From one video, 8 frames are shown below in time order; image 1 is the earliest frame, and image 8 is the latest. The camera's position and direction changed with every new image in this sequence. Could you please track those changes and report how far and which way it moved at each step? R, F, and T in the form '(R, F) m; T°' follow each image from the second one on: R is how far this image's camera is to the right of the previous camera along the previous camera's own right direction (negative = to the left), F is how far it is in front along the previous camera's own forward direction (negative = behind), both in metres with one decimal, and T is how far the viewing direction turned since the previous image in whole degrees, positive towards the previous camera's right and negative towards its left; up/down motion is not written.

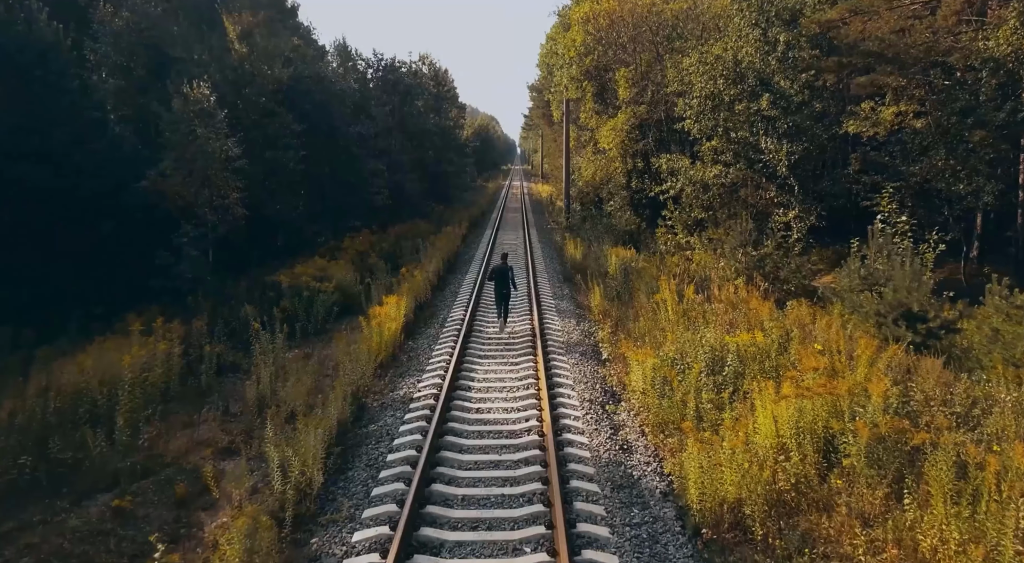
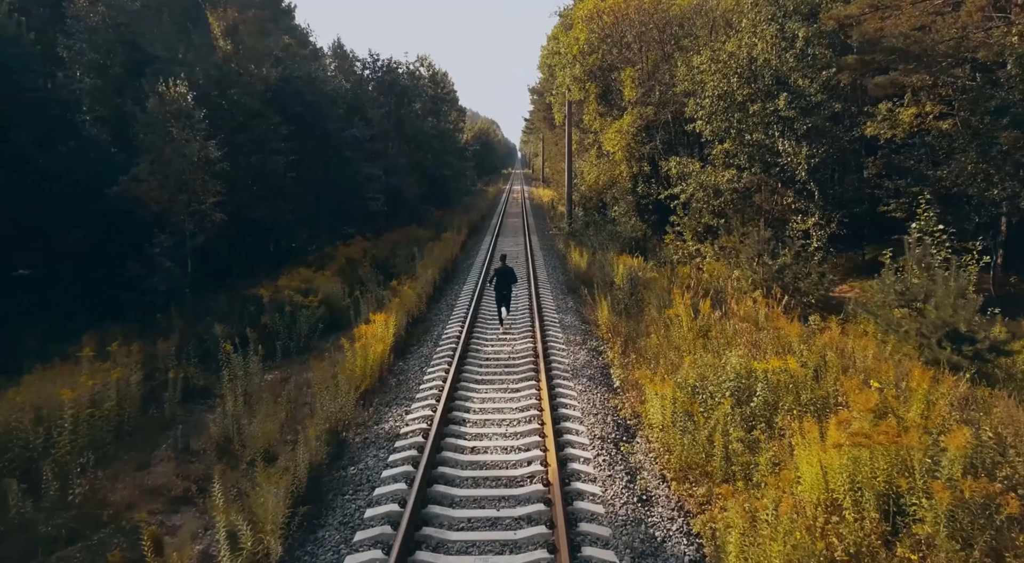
(0.0, +1.2) m; 0°
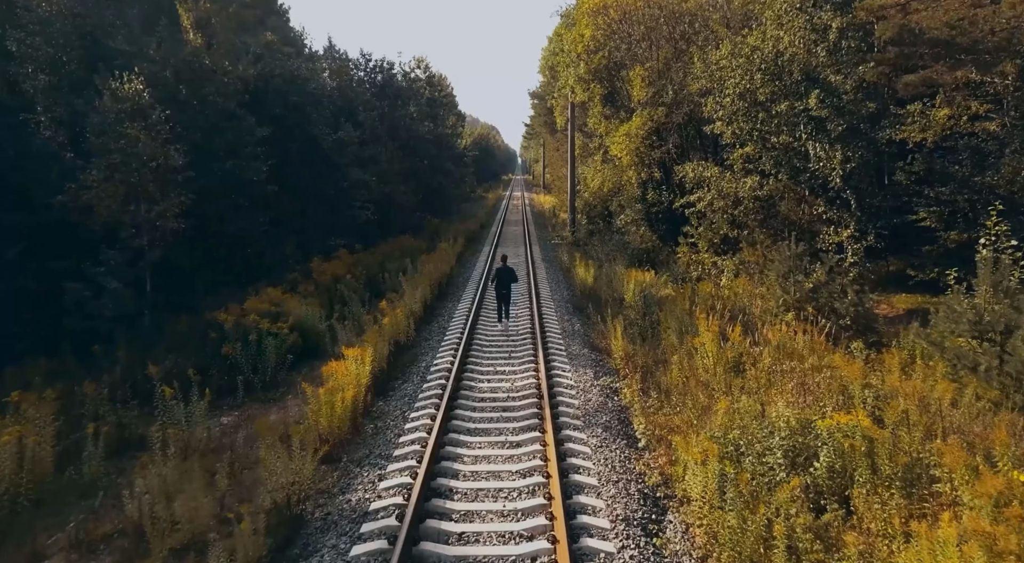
(0.0, +1.9) m; 0°
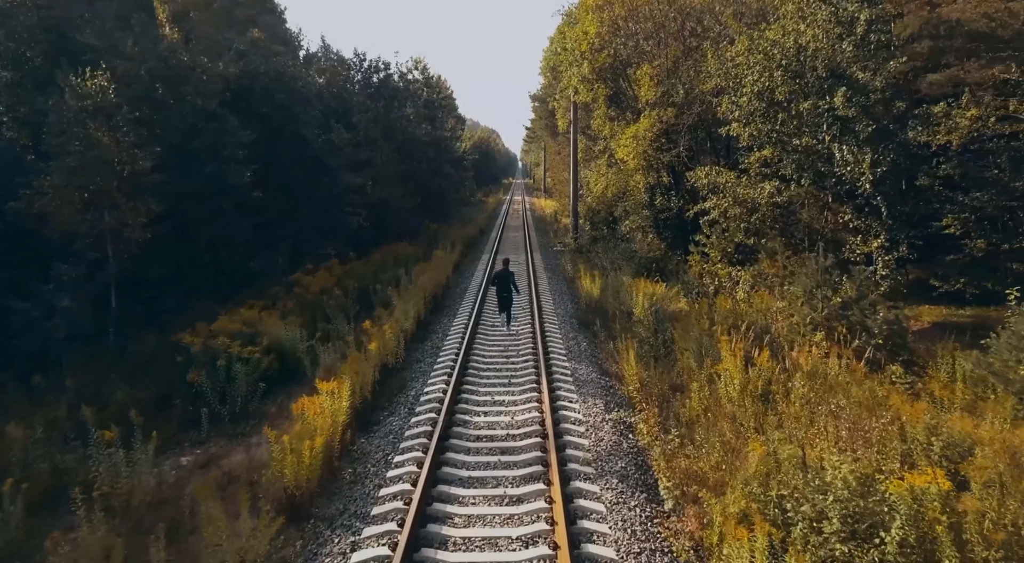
(0.0, +1.3) m; 0°
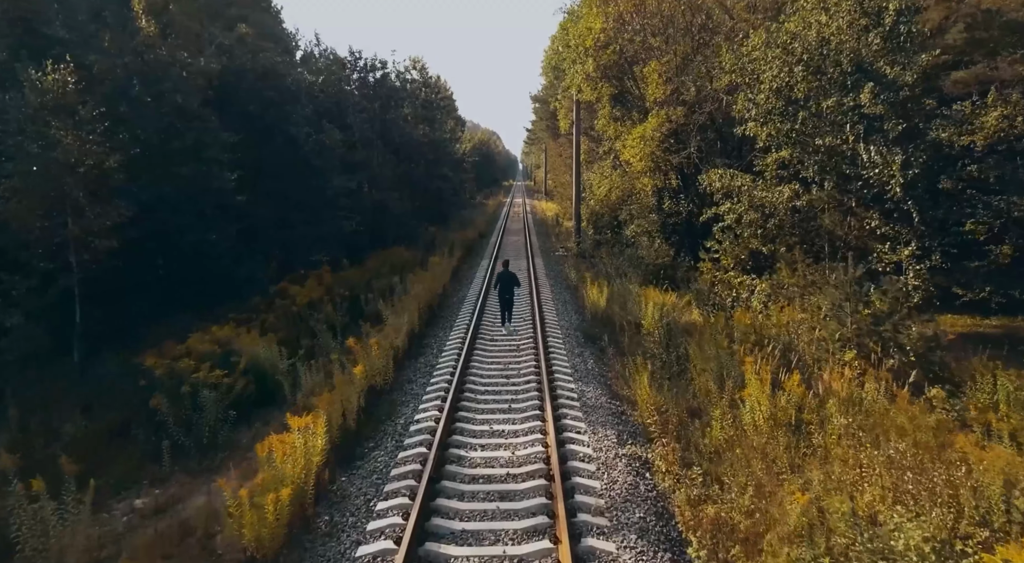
(0.0, +1.1) m; 0°
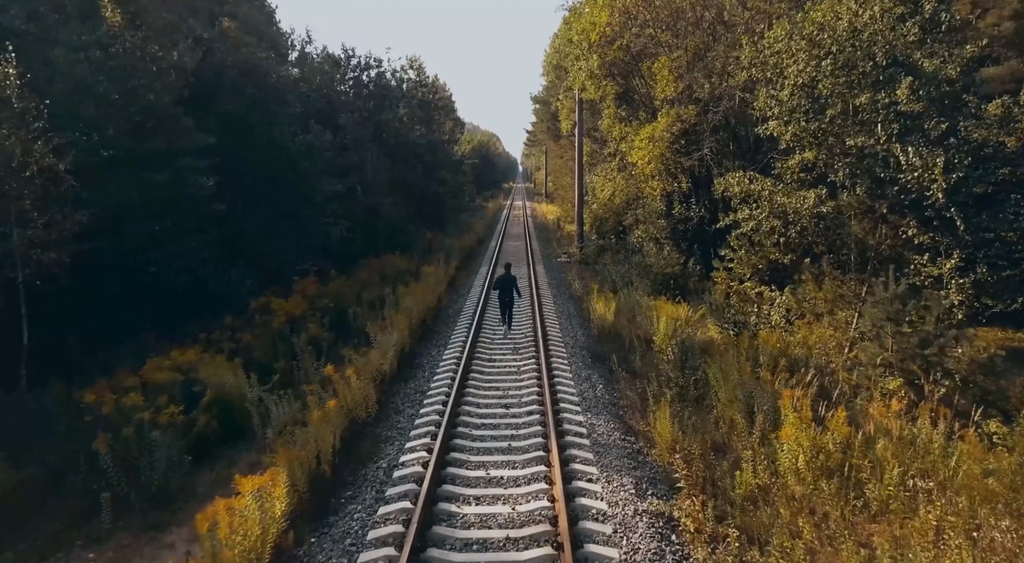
(0.0, +1.4) m; 0°
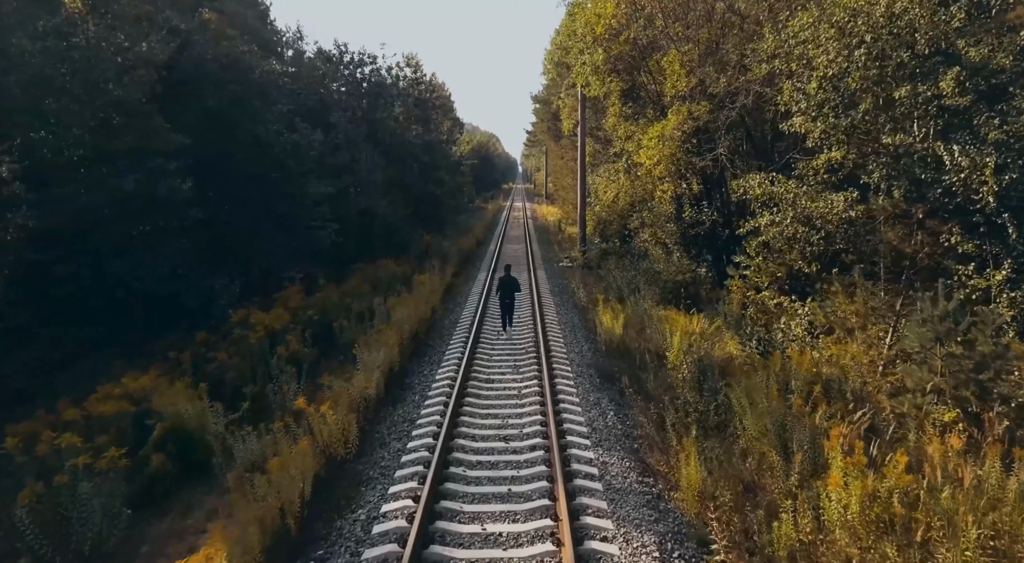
(0.0, +1.3) m; 0°
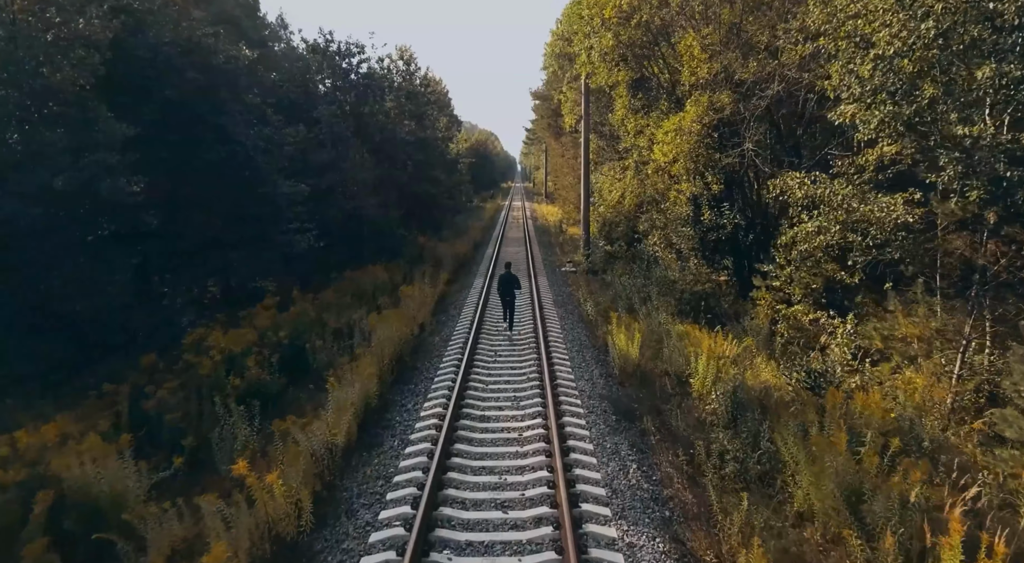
(0.0, +2.0) m; 0°
